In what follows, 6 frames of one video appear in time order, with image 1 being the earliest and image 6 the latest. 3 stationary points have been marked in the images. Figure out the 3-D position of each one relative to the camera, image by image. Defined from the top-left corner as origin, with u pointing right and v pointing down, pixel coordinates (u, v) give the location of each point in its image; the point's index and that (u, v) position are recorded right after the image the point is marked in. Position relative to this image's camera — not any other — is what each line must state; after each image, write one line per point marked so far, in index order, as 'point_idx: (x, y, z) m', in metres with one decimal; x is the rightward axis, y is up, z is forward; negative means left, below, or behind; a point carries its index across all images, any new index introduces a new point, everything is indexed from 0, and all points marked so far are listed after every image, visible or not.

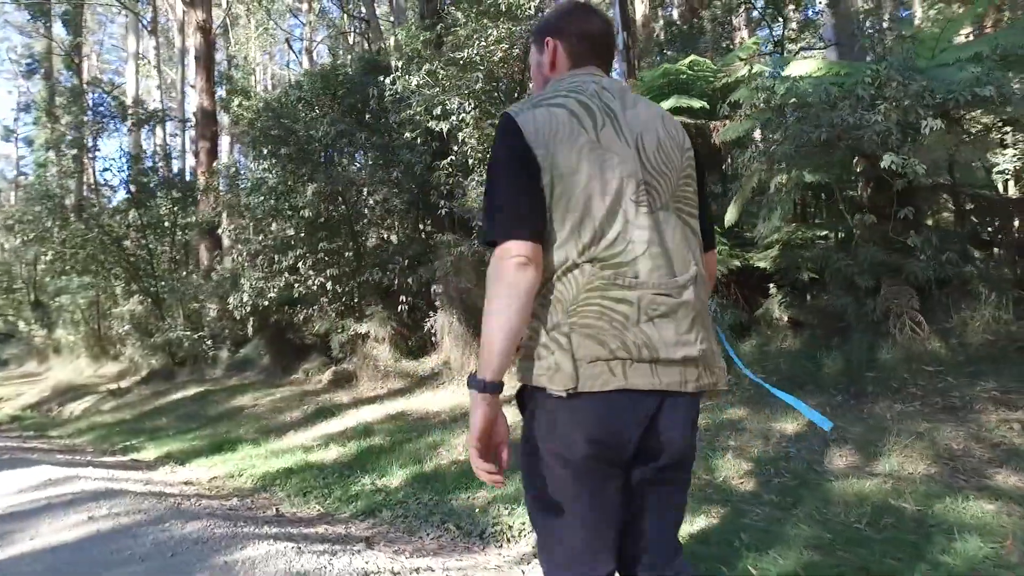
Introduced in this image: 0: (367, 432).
0: (-1.7, -1.7, +7.1) m
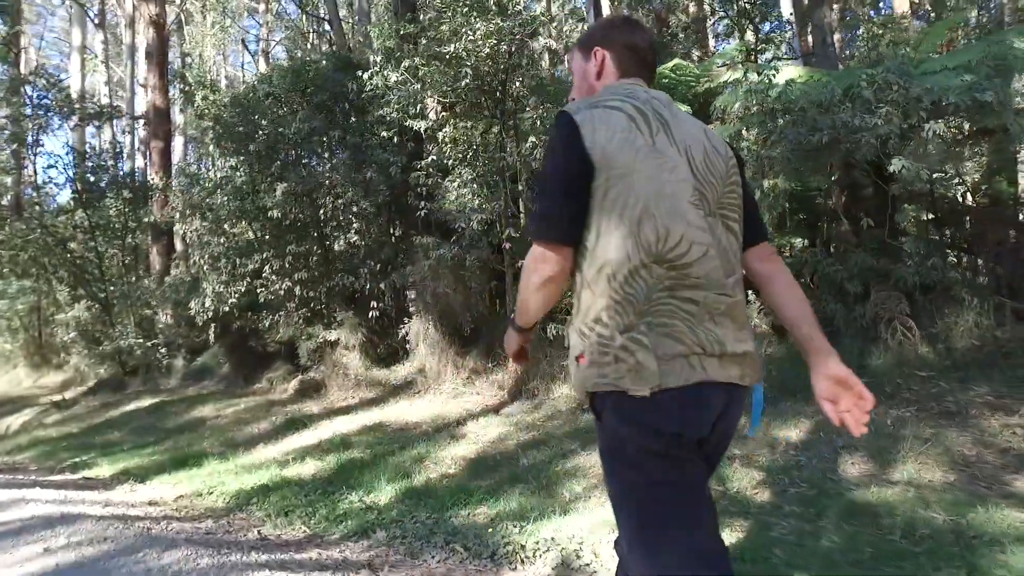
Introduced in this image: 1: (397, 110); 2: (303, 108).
0: (-1.8, -1.7, +6.7) m
1: (-1.6, +2.5, +8.6) m
2: (-3.3, +2.8, +9.8) m
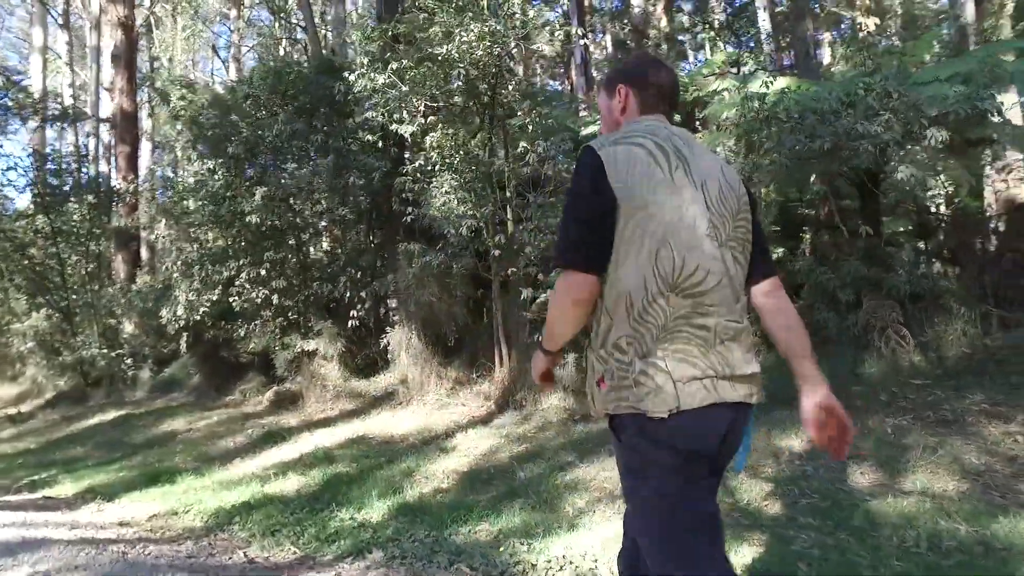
0: (-1.9, -1.8, +6.4) m
1: (-1.7, +2.4, +8.4) m
2: (-3.5, +2.7, +9.5) m
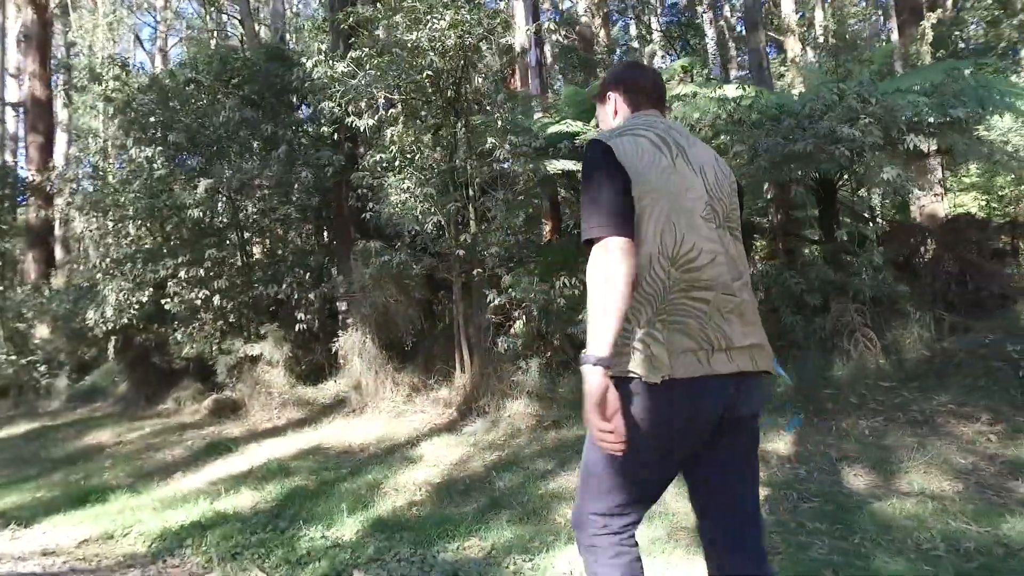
0: (-2.2, -1.8, +5.9) m
1: (-2.2, +2.4, +7.9) m
2: (-4.0, +2.7, +8.9) m
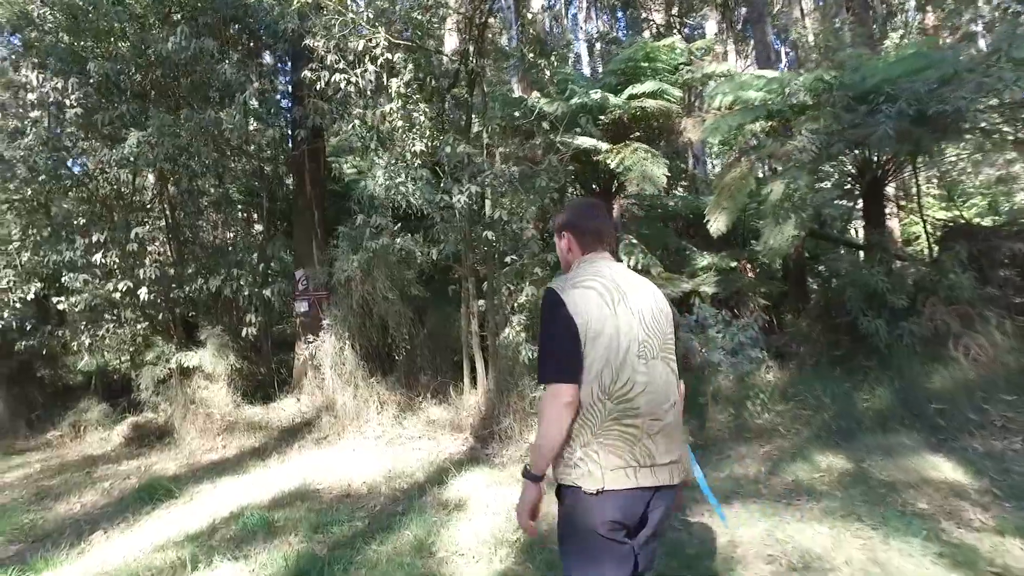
0: (-1.6, -1.6, +4.1) m
1: (-1.9, +2.5, +6.3) m
2: (-3.8, +2.8, +6.9) m
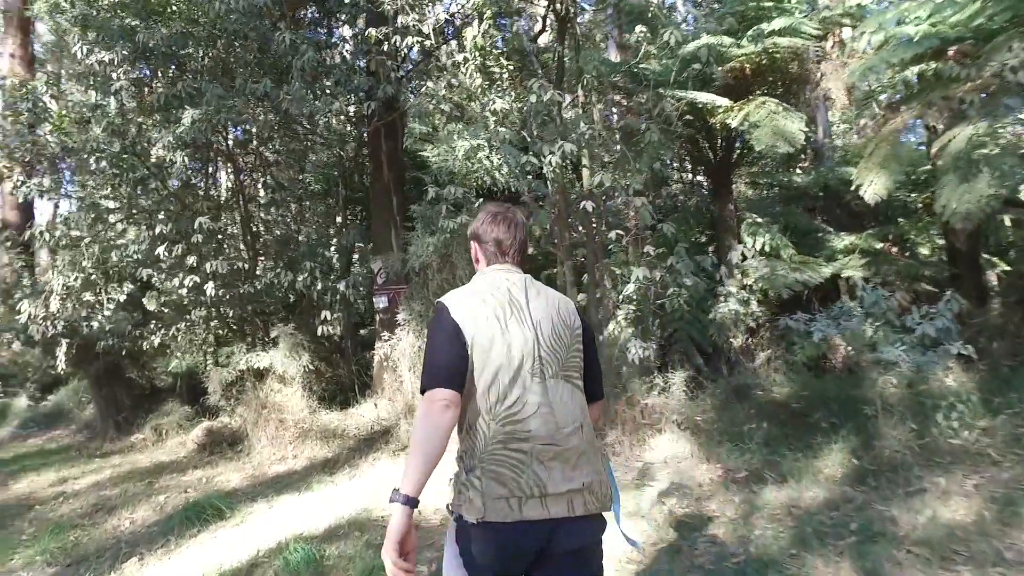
0: (-1.0, -1.5, +3.3) m
1: (-1.0, +2.6, +5.4) m
2: (-2.9, +2.9, +6.4) m
